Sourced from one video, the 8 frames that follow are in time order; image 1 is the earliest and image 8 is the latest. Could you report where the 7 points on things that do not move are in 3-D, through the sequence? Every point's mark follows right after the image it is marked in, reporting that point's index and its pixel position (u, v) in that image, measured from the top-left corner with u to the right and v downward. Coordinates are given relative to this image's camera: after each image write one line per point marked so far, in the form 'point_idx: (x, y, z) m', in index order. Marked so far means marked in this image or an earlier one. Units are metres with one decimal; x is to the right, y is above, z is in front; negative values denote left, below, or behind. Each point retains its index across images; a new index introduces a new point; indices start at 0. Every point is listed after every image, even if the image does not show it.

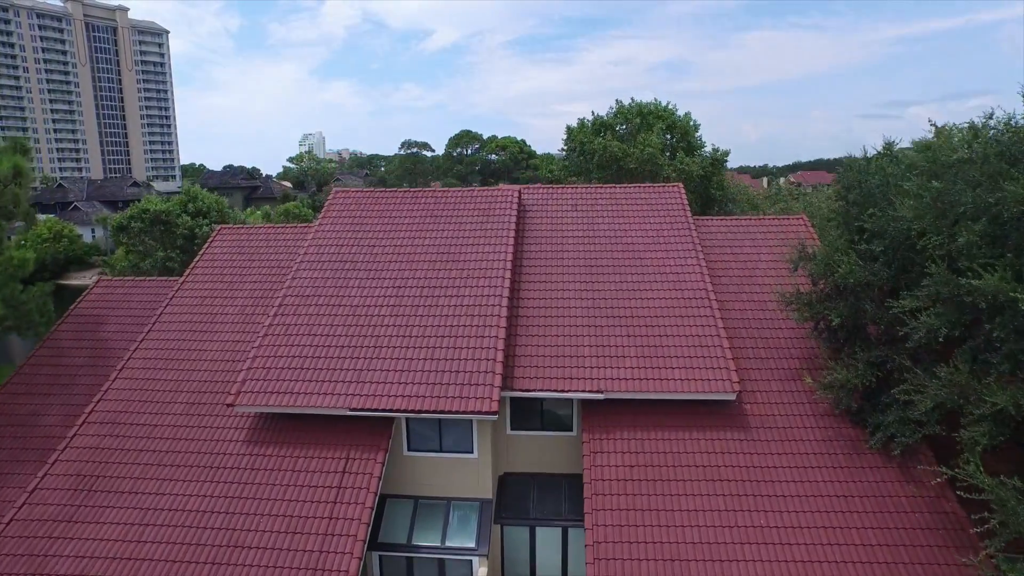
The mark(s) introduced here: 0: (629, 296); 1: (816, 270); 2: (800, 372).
0: (+1.4, -0.1, +7.5) m
1: (+3.3, +0.2, +6.6) m
2: (+3.3, -1.0, +6.9) m
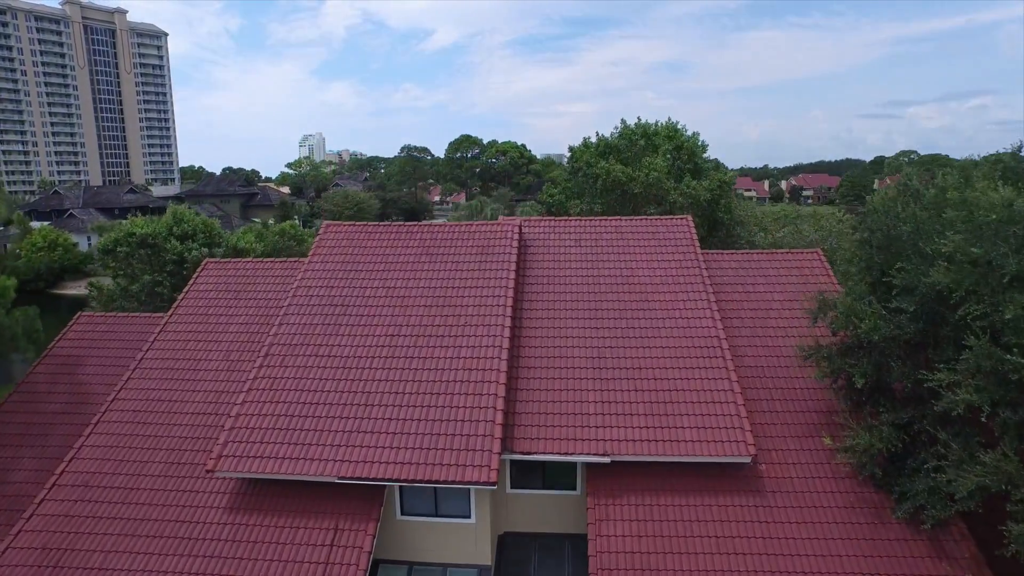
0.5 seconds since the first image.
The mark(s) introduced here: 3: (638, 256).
0: (+1.4, -0.7, +7.1) m
1: (+3.3, -0.3, +6.2) m
2: (+3.3, -1.5, +6.5) m
3: (+1.7, +0.4, +8.3) m
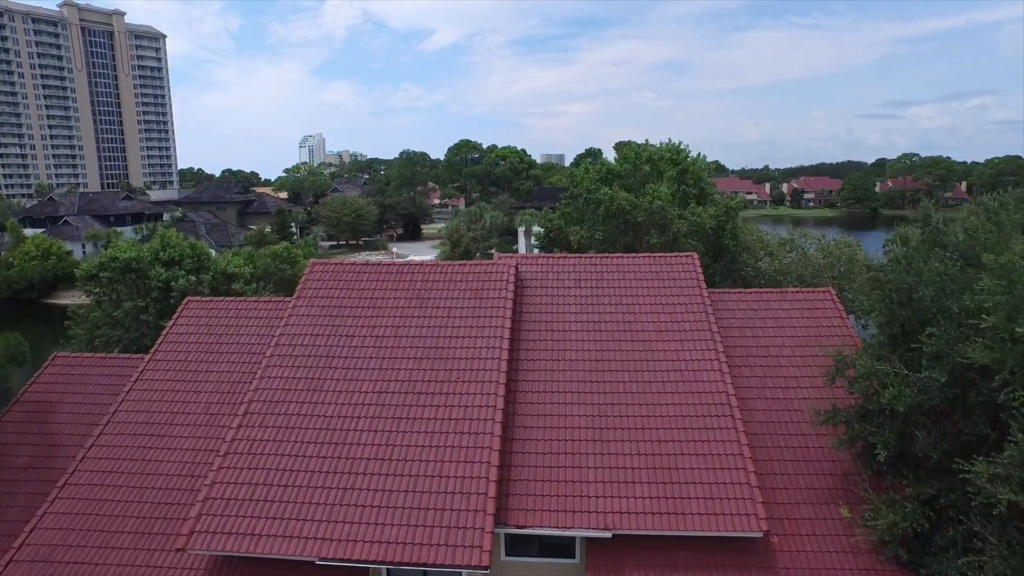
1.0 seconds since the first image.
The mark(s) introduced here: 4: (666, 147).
0: (+1.4, -1.2, +6.6) m
1: (+3.3, -0.9, +5.8) m
2: (+3.2, -2.1, +6.1) m
3: (+1.7, -0.1, +7.8) m
4: (+3.5, +3.1, +13.7) m
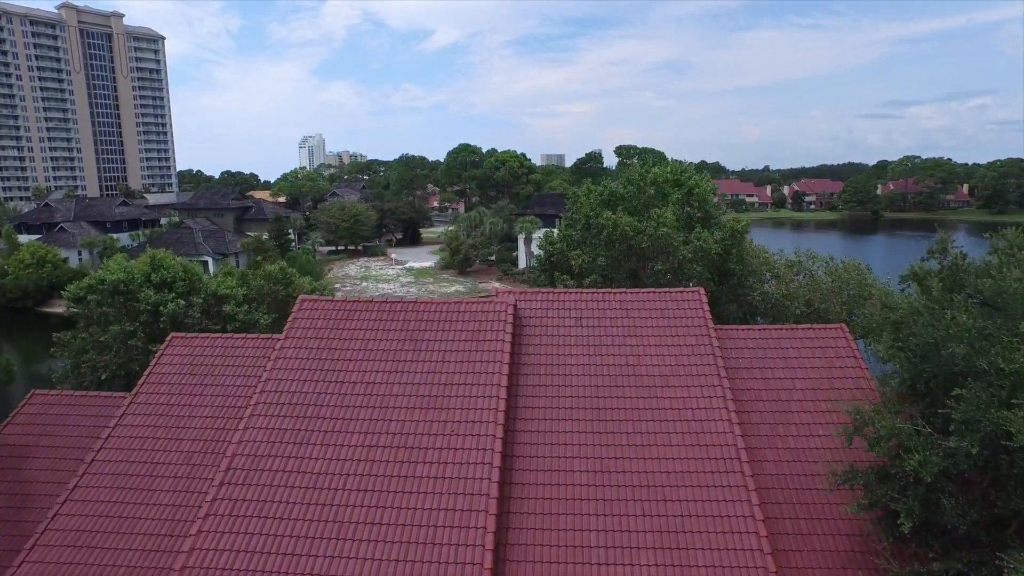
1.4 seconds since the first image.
0: (+1.4, -1.7, +6.3) m
1: (+3.2, -1.4, +5.4) m
2: (+3.2, -2.6, +5.7) m
3: (+1.6, -0.6, +7.5) m
4: (+3.5, +2.6, +13.4) m
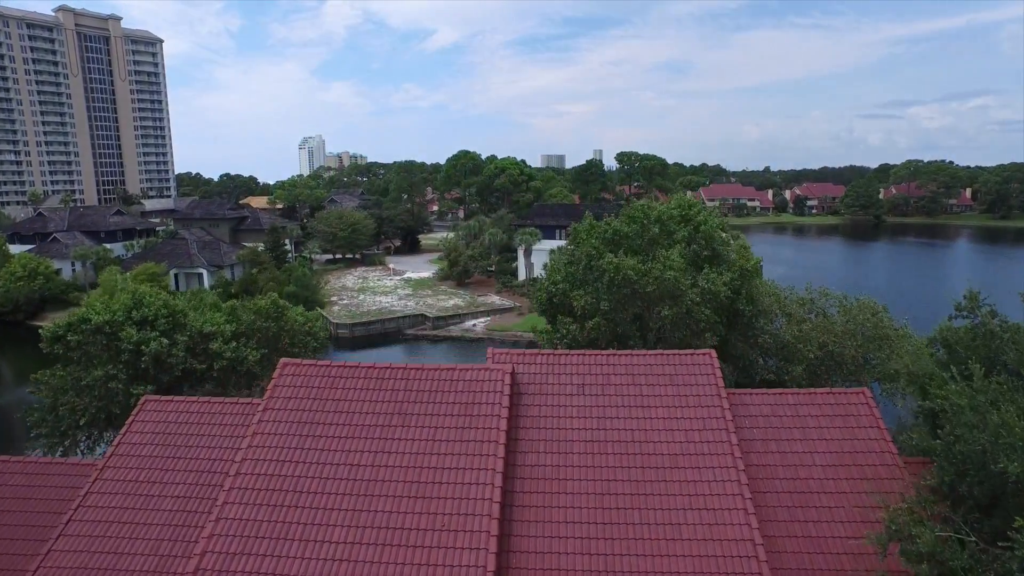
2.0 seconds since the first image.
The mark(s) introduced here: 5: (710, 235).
0: (+1.3, -2.5, +5.7) m
1: (+3.2, -2.1, +4.8) m
2: (+3.2, -3.3, +5.2) m
3: (+1.6, -1.4, +6.9) m
4: (+3.4, +1.8, +12.8) m
5: (+3.7, +1.0, +11.7) m
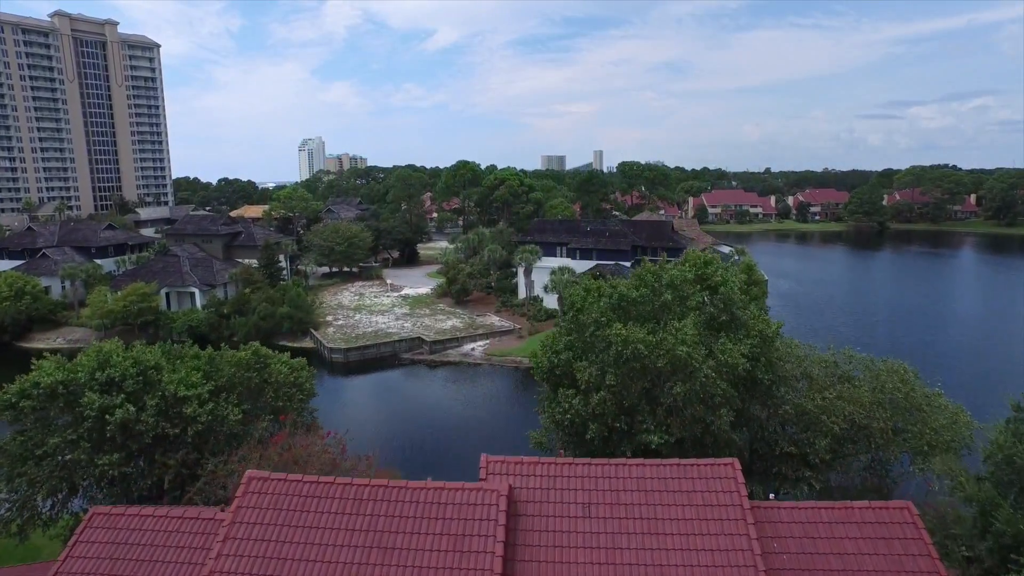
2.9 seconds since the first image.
0: (+1.3, -3.6, +4.8) m
1: (+3.2, -3.2, +3.9) m
2: (+3.1, -4.4, +4.2) m
3: (+1.6, -2.5, +6.0) m
4: (+3.4, +0.7, +11.9) m
5: (+3.7, -0.1, +10.8) m
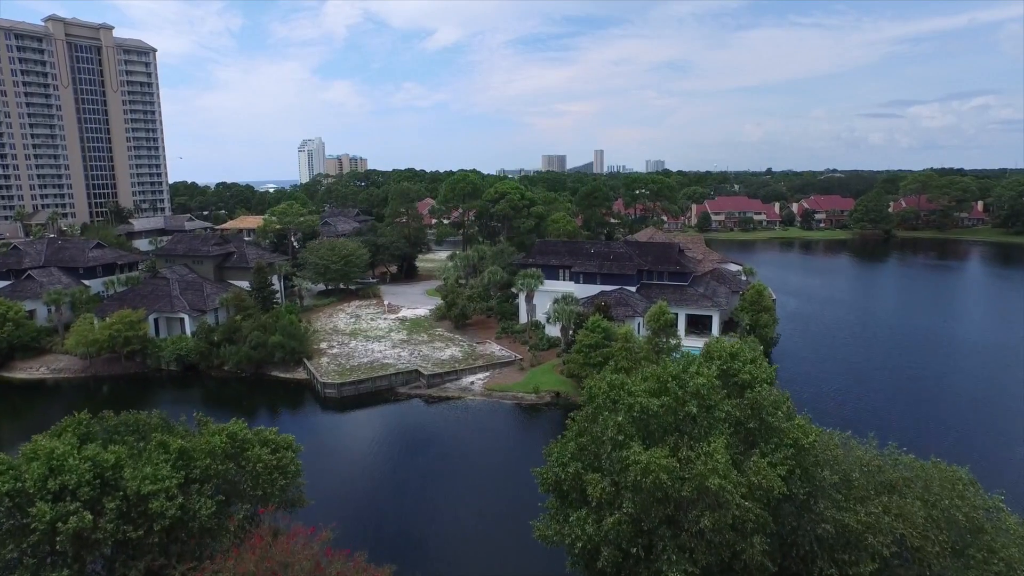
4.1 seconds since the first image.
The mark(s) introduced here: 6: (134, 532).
0: (+1.3, -5.0, +3.6) m
1: (+3.2, -4.7, +2.7) m
2: (+3.2, -5.9, +3.0) m
3: (+1.6, -4.0, +4.8) m
4: (+3.4, -0.7, +10.7) m
5: (+3.8, -1.6, +9.5) m
6: (-6.3, -4.1, +10.1) m
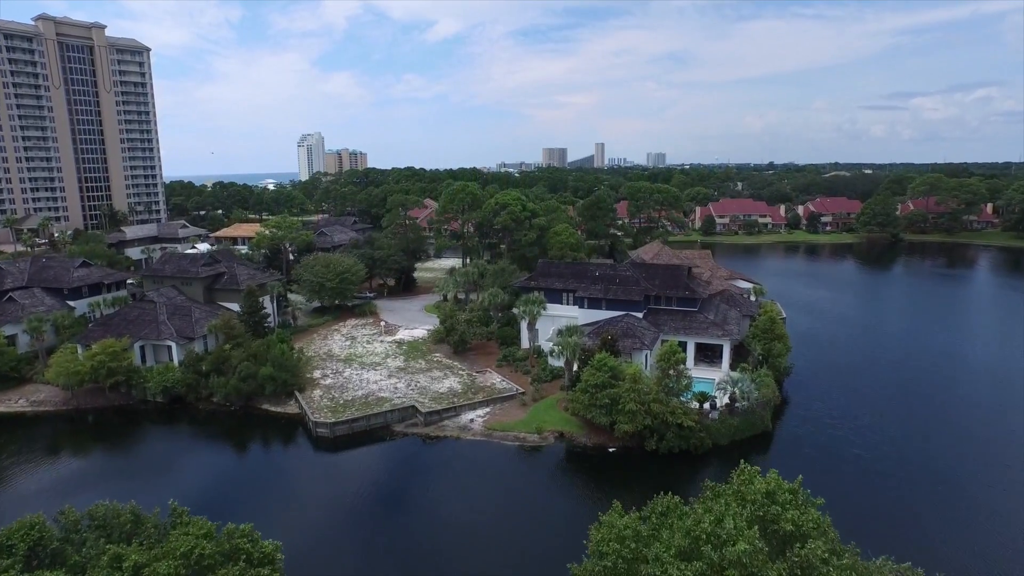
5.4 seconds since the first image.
0: (+1.4, -6.8, +2.2) m
1: (+3.2, -6.5, +1.3) m
2: (+3.2, -7.7, +1.6) m
3: (+1.6, -5.7, +3.4) m
4: (+3.5, -2.4, +9.2) m
5: (+3.8, -3.3, +8.1) m
6: (-6.3, -5.7, +8.7) m
